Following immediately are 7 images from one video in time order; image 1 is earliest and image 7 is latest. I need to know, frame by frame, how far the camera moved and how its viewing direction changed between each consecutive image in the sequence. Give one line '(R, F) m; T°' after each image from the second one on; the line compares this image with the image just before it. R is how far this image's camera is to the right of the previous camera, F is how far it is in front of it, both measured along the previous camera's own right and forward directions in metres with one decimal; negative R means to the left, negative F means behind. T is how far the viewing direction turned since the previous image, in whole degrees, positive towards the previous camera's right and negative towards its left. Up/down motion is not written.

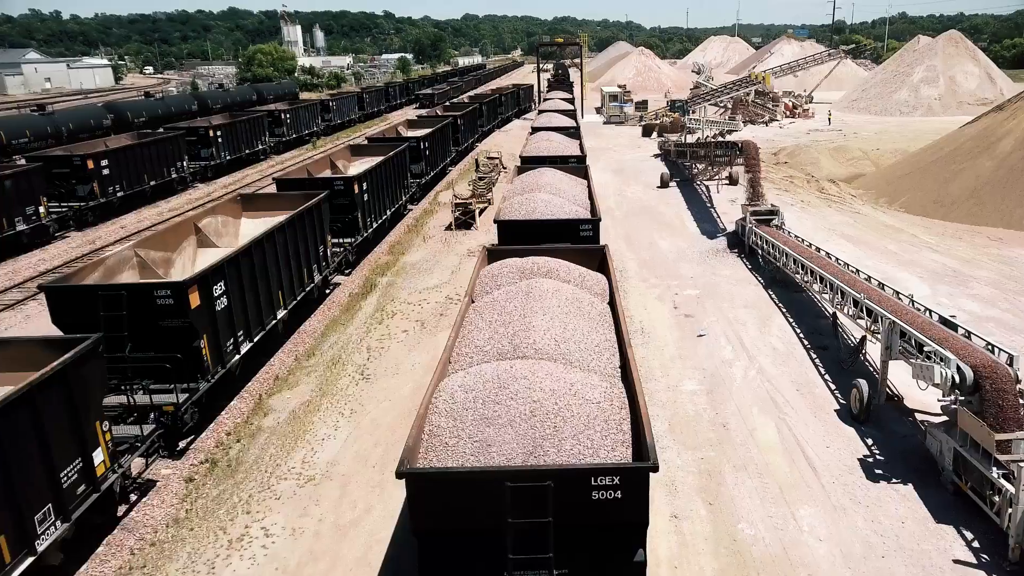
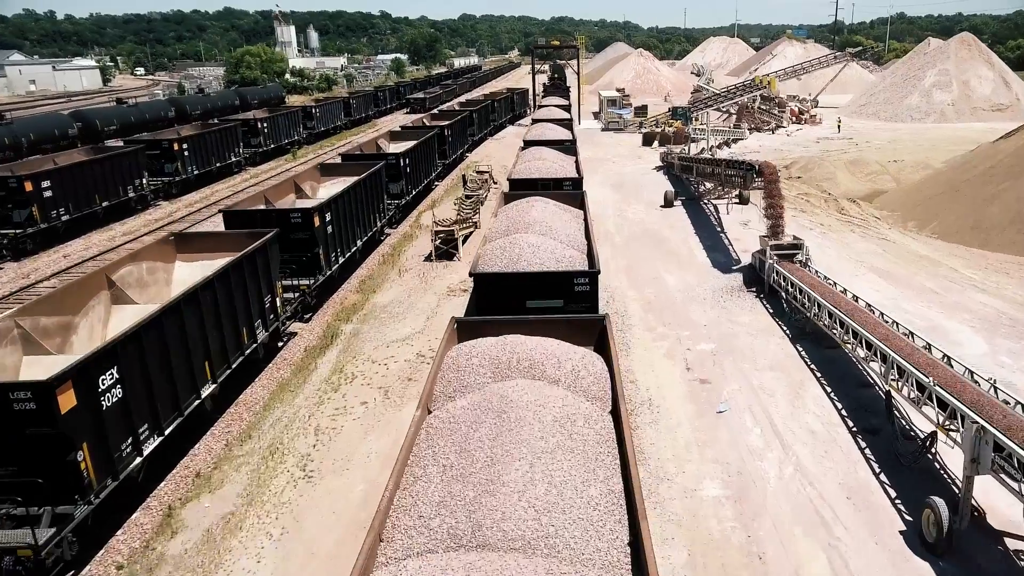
(+0.3, +2.3) m; 0°
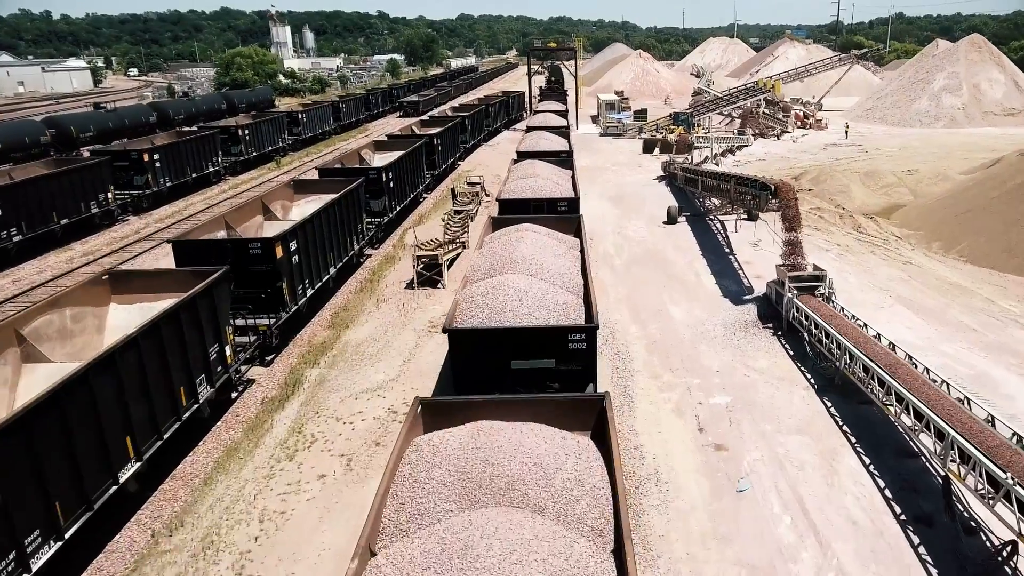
(+0.2, +1.7) m; 0°
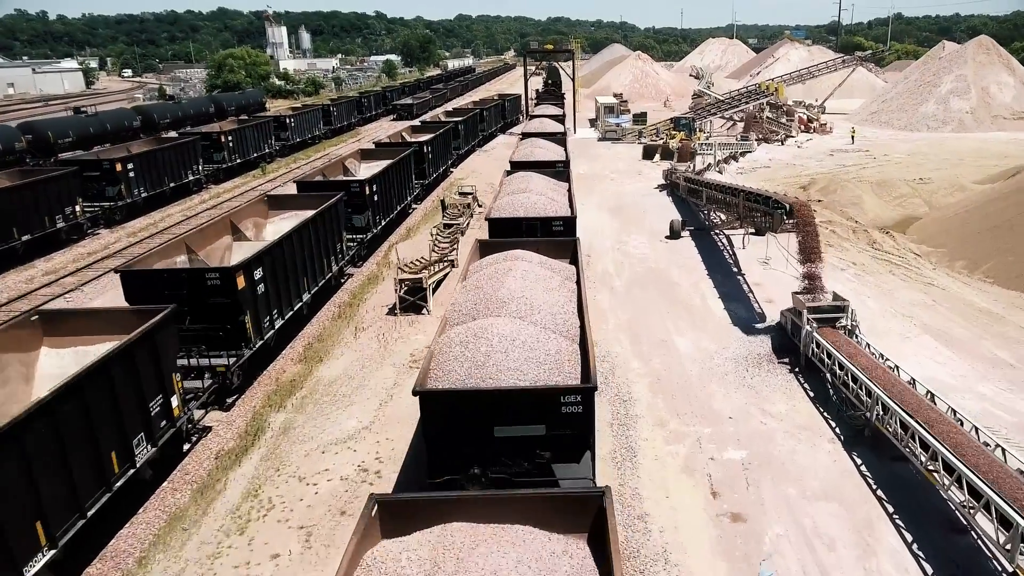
(+0.2, +1.4) m; 0°
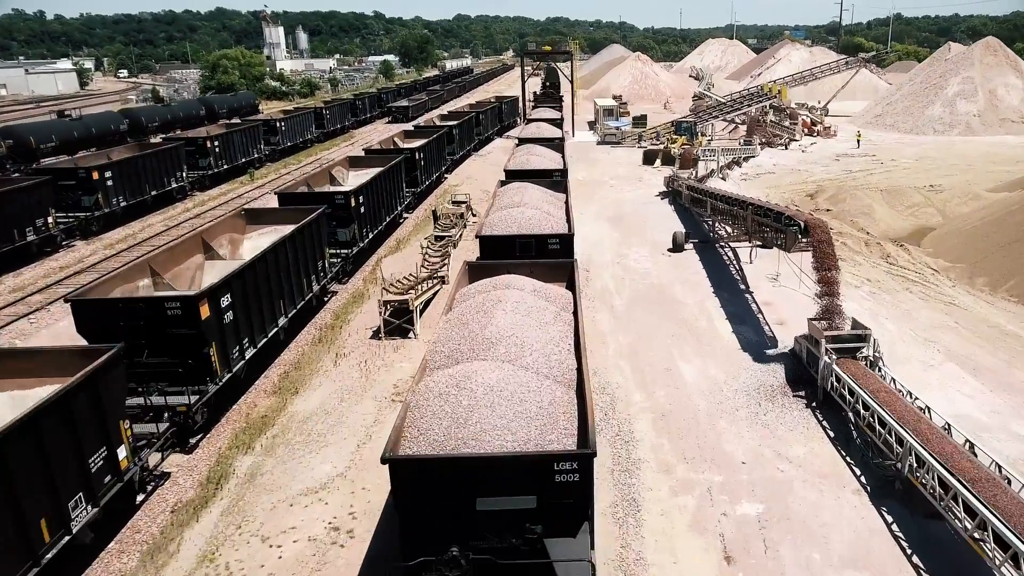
(+0.1, +1.1) m; 0°
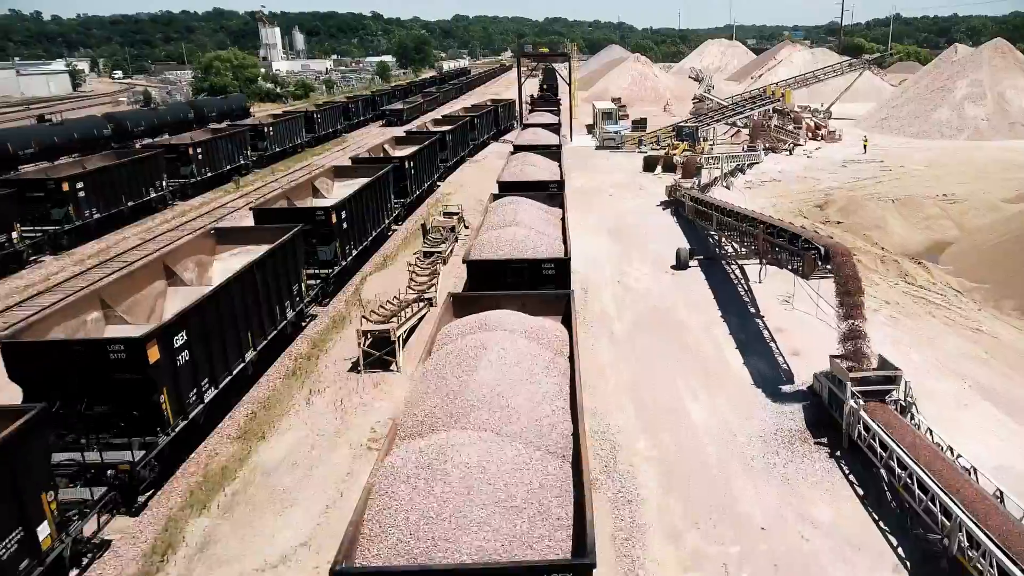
(+0.1, +1.2) m; 0°
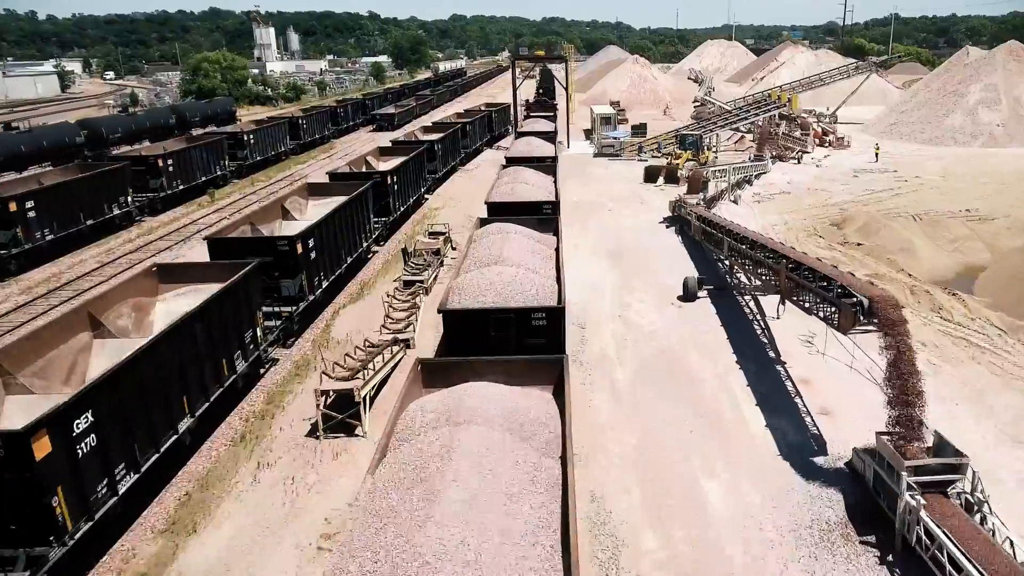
(+0.2, +1.9) m; 0°
